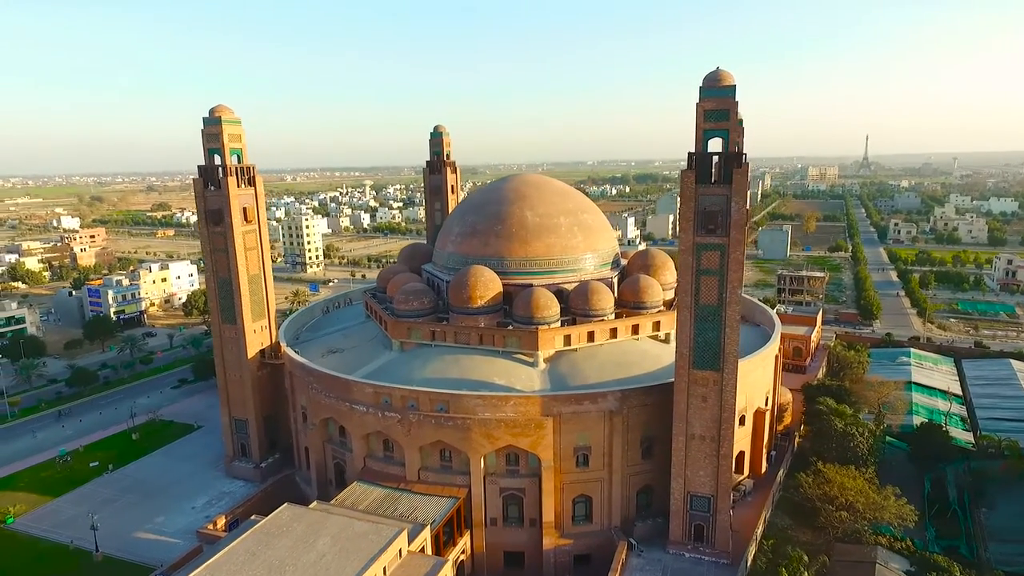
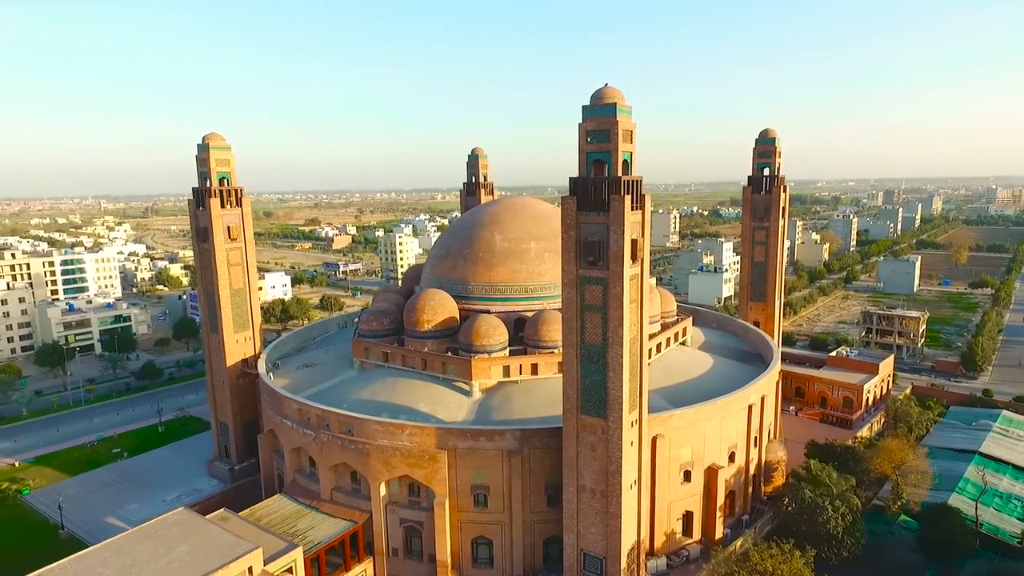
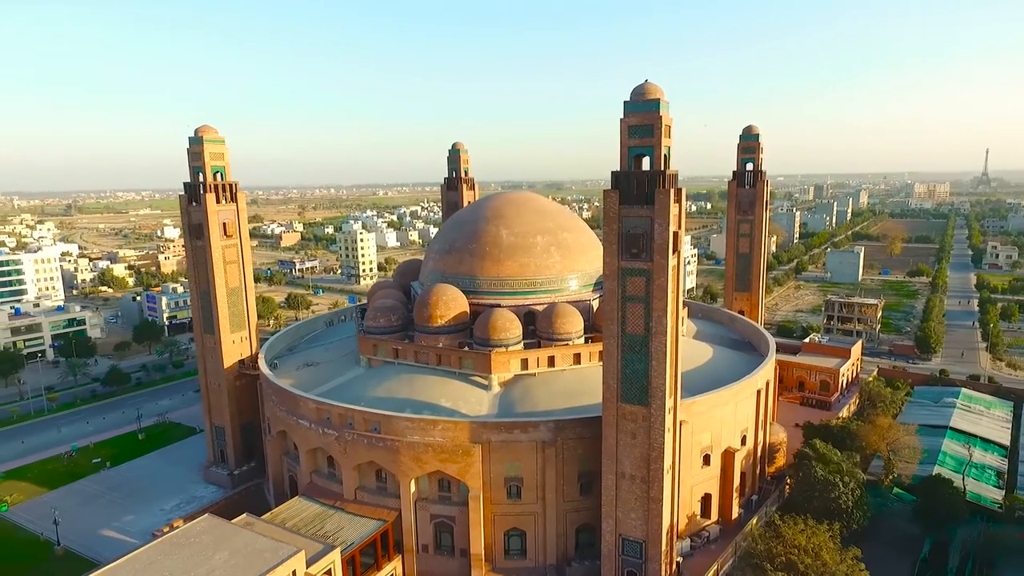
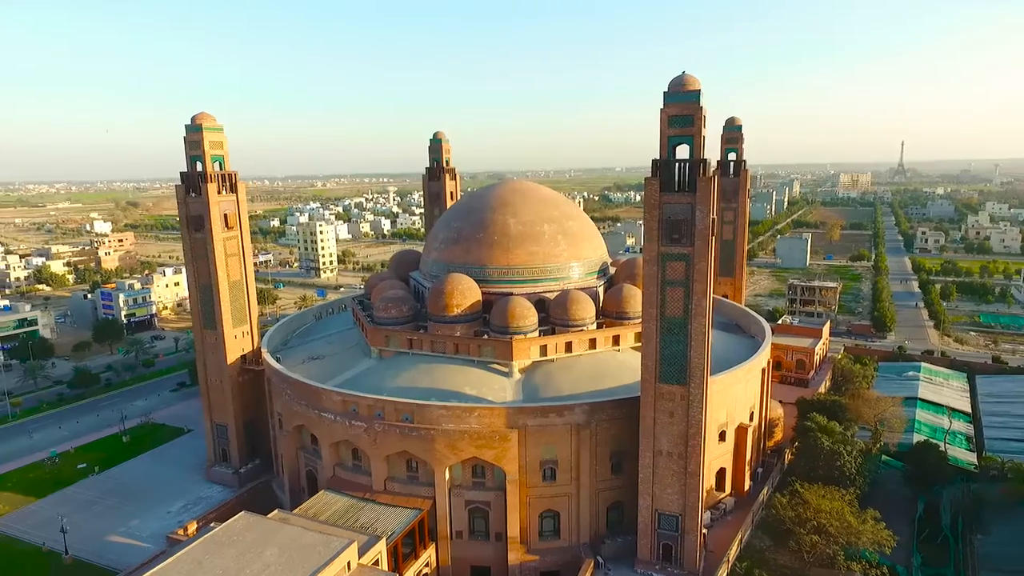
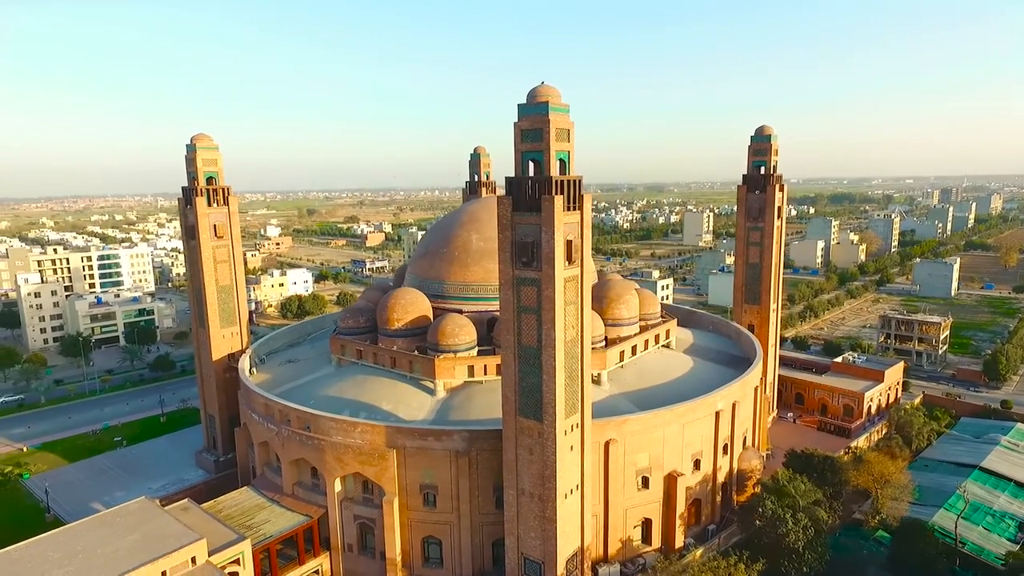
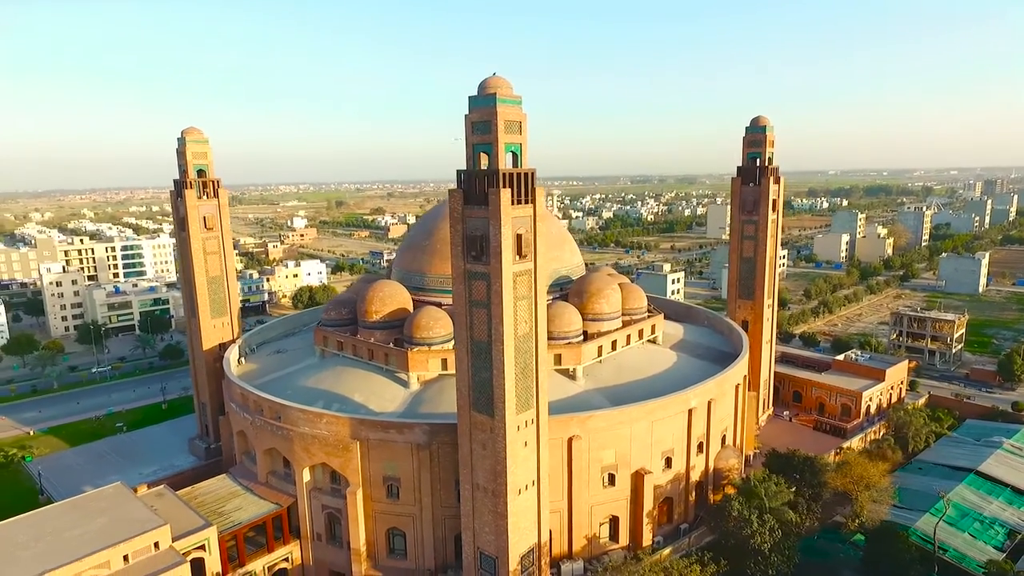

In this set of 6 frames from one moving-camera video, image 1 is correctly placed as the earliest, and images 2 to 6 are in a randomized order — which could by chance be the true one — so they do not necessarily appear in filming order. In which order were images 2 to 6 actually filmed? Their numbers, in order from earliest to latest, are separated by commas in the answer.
4, 3, 2, 5, 6
